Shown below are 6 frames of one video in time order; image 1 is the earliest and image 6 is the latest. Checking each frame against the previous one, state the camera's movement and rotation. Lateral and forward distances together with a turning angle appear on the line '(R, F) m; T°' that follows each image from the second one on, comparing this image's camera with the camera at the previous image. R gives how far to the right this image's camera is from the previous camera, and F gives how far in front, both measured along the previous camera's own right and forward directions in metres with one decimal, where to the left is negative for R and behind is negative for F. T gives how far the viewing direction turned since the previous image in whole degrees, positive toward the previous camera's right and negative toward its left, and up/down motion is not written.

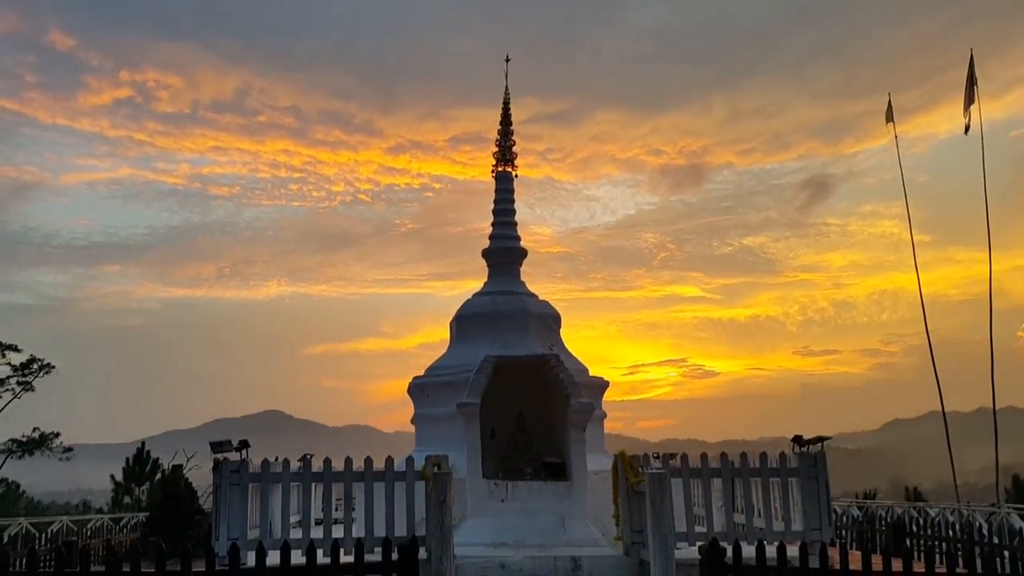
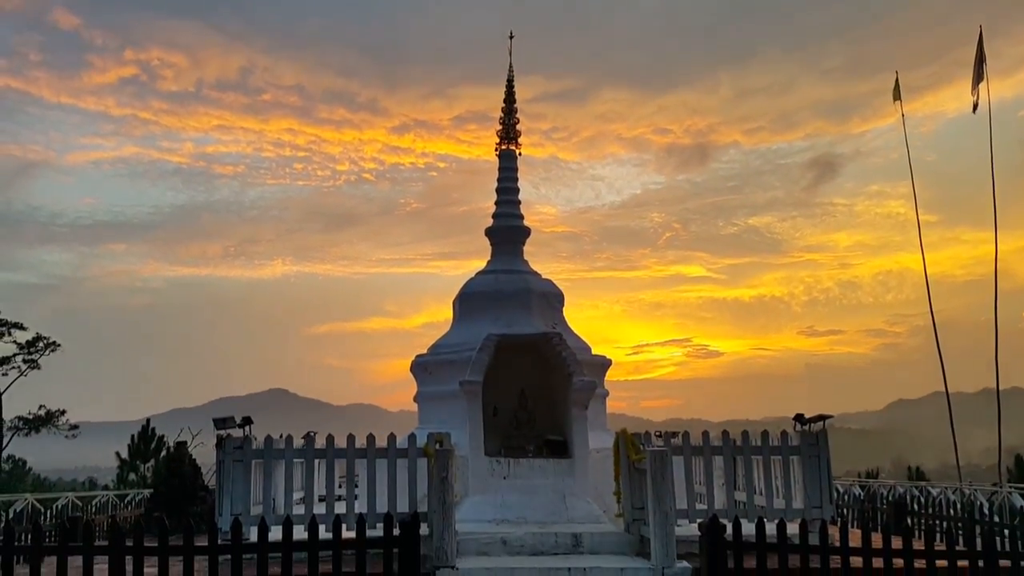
(0.0, 0.0) m; 0°
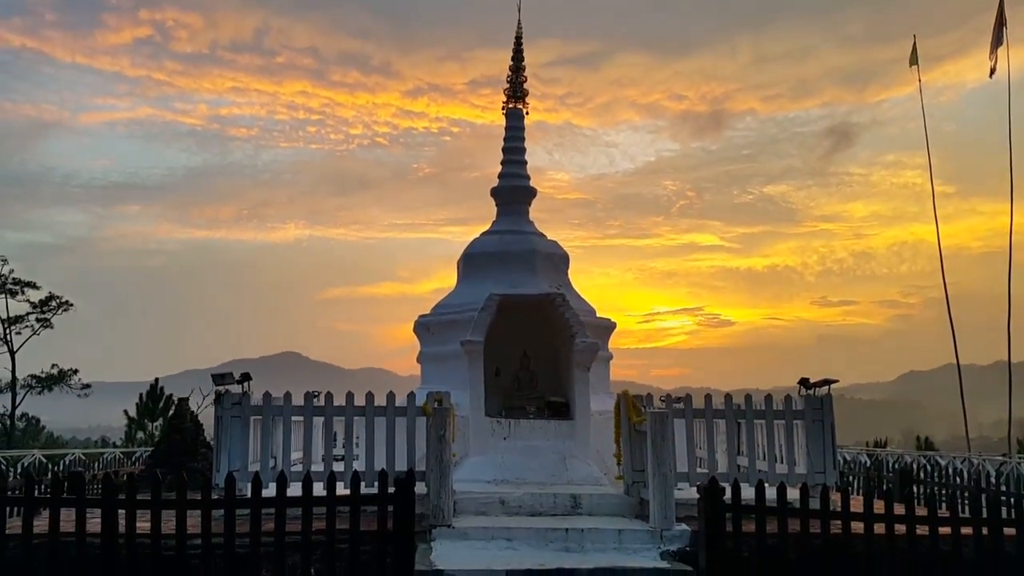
(+0.1, +0.2) m; -1°
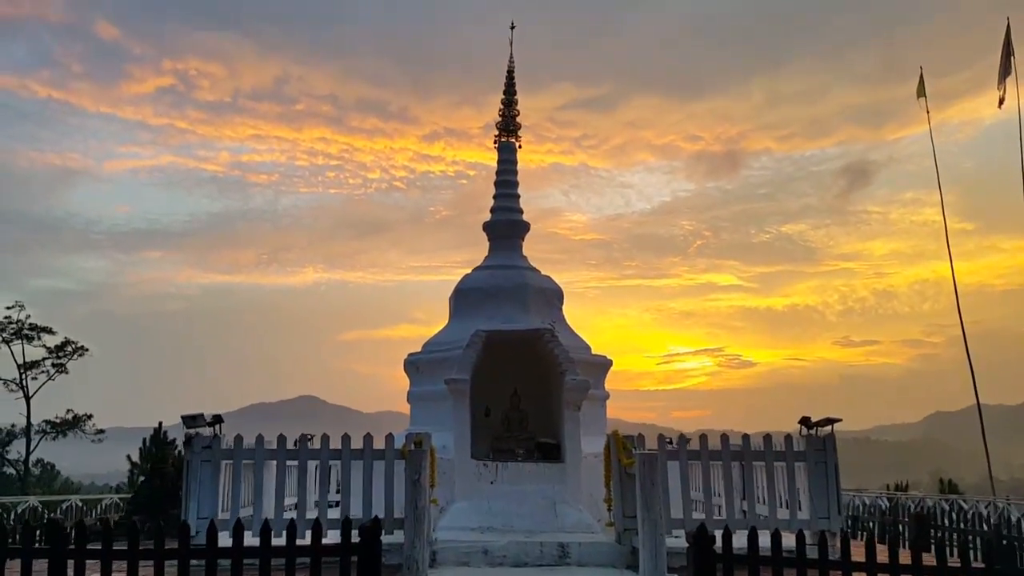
(+0.4, +0.5) m; -1°
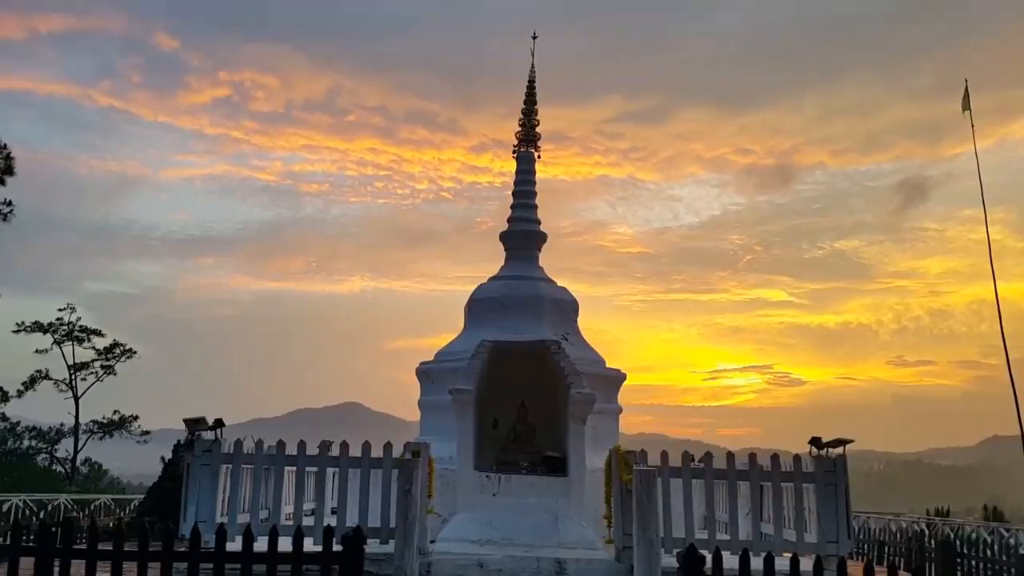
(+0.5, +0.2) m; -3°
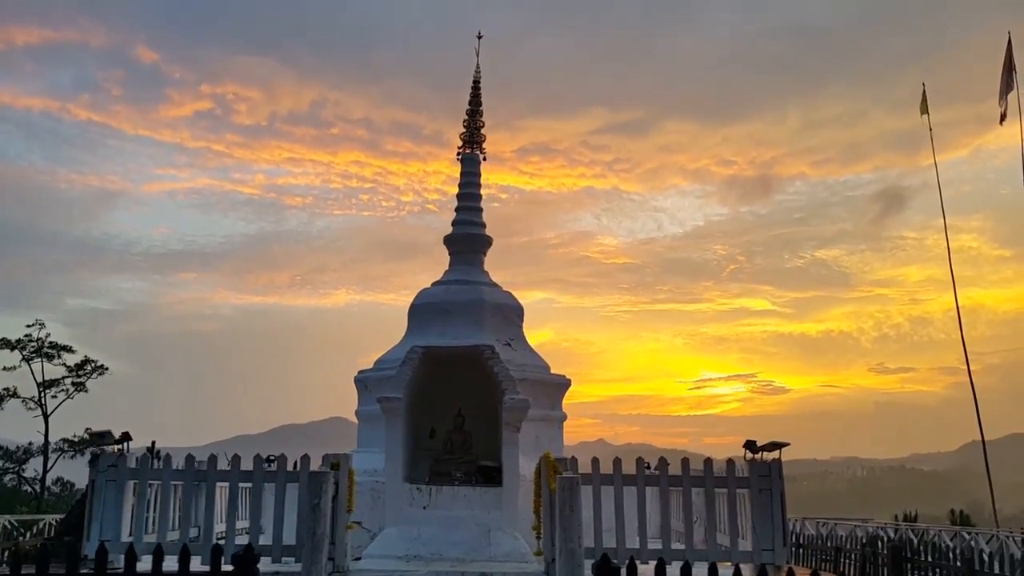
(+0.7, +0.4) m; +1°
